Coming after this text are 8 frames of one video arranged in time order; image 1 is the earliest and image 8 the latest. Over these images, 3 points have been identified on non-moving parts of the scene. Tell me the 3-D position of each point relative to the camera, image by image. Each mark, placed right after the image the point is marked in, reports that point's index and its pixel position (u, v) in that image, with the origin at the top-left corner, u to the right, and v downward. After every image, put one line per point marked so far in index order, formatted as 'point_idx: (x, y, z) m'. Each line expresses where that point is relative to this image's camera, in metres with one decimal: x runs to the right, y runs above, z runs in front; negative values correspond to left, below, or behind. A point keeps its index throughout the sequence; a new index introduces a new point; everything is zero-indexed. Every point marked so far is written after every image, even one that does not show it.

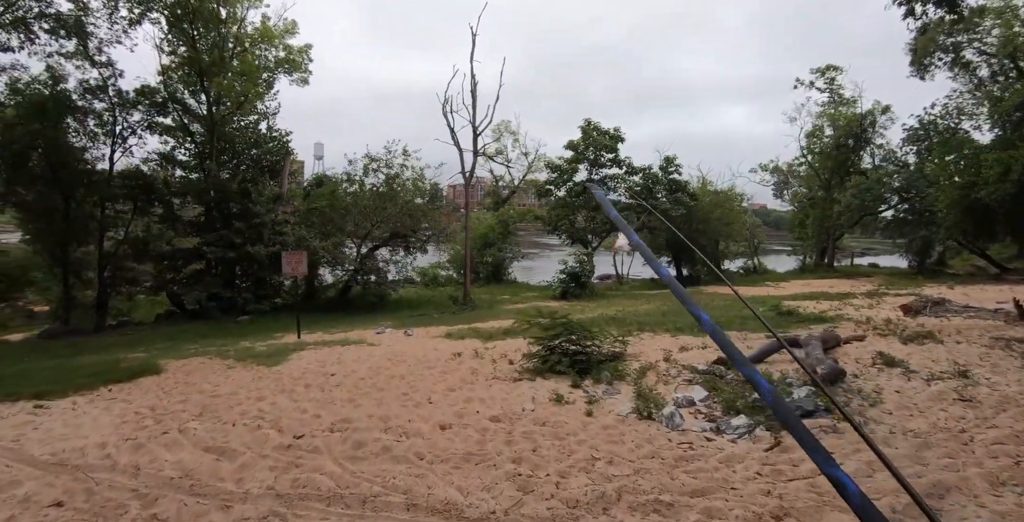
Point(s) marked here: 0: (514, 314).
0: (+0.1, -1.3, +15.0) m
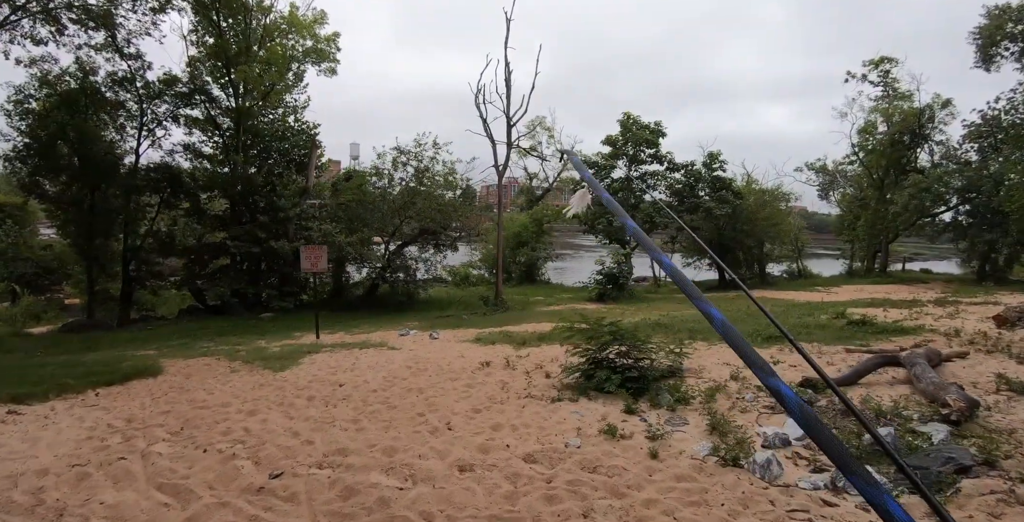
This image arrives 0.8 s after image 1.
0: (+0.9, -1.3, +14.0) m
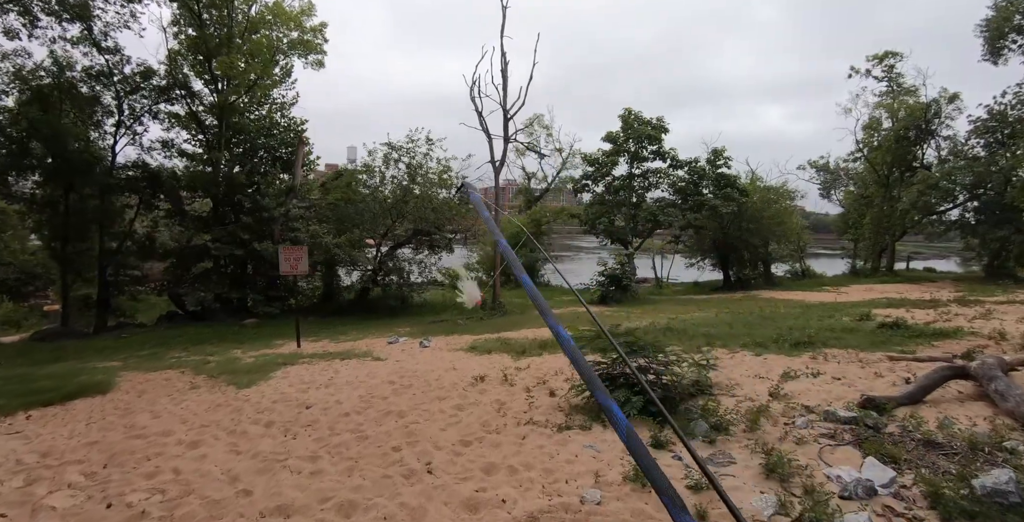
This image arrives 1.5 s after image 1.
0: (+0.8, -1.3, +13.1) m
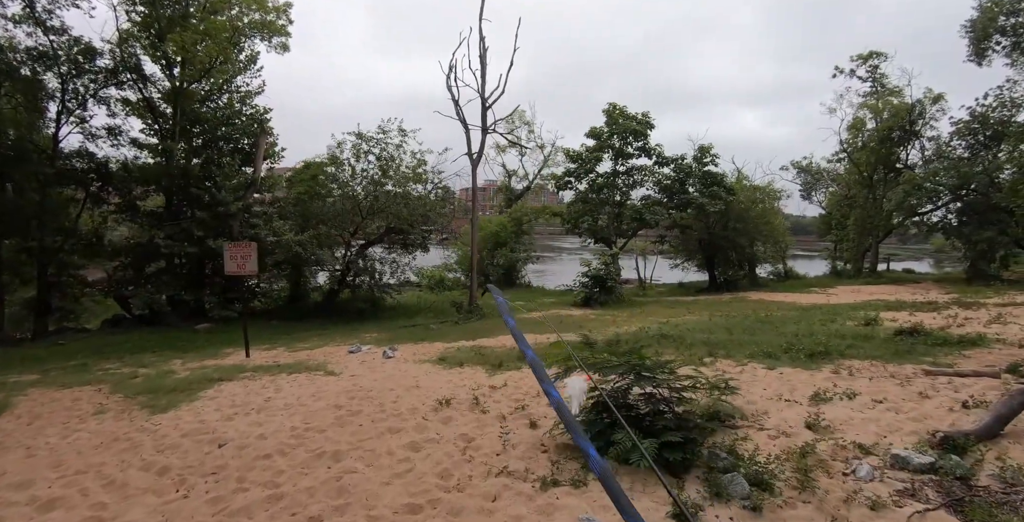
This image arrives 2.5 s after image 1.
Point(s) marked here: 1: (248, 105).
0: (+0.4, -1.3, +12.1) m
1: (-7.7, +4.6, +17.3) m
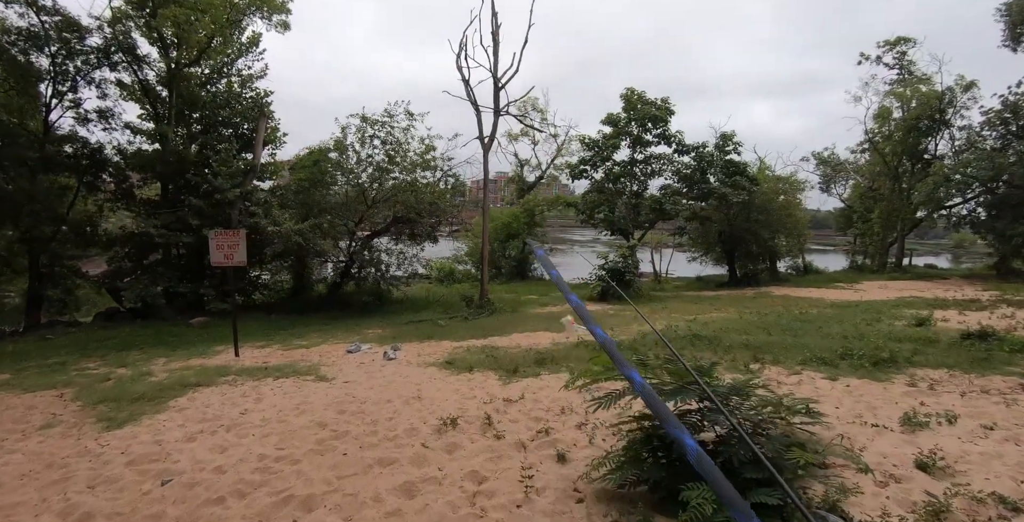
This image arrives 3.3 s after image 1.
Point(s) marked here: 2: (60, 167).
0: (+0.6, -1.2, +11.2) m
1: (-7.3, +4.8, +16.5) m
2: (-10.9, +2.3, +14.2) m
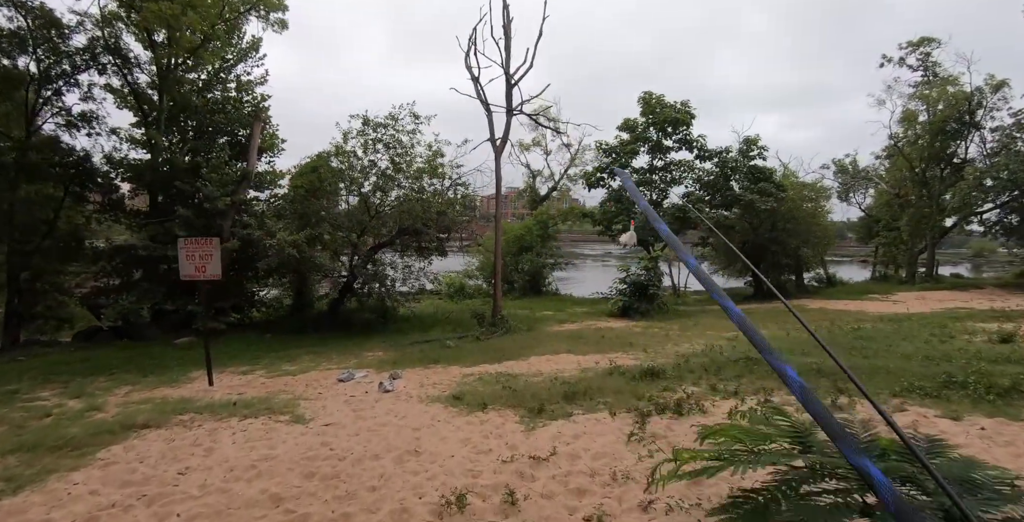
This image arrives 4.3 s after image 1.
0: (+0.9, -1.4, +10.0) m
1: (-7.0, +4.4, +15.6) m
2: (-10.6, +1.9, +13.3) m
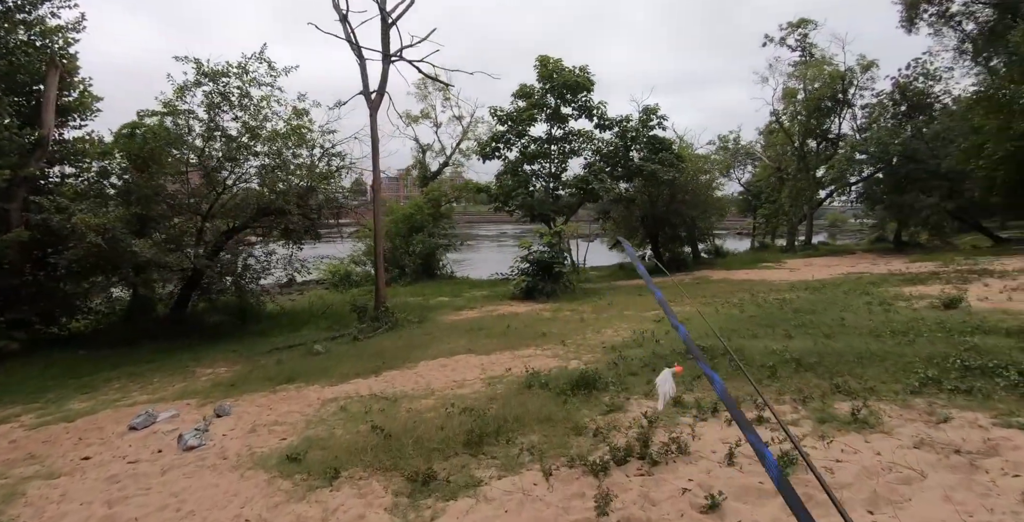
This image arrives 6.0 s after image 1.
0: (-0.6, -1.0, +8.2) m
1: (-9.6, +4.5, +12.1) m
2: (-12.6, +1.8, +9.3) m
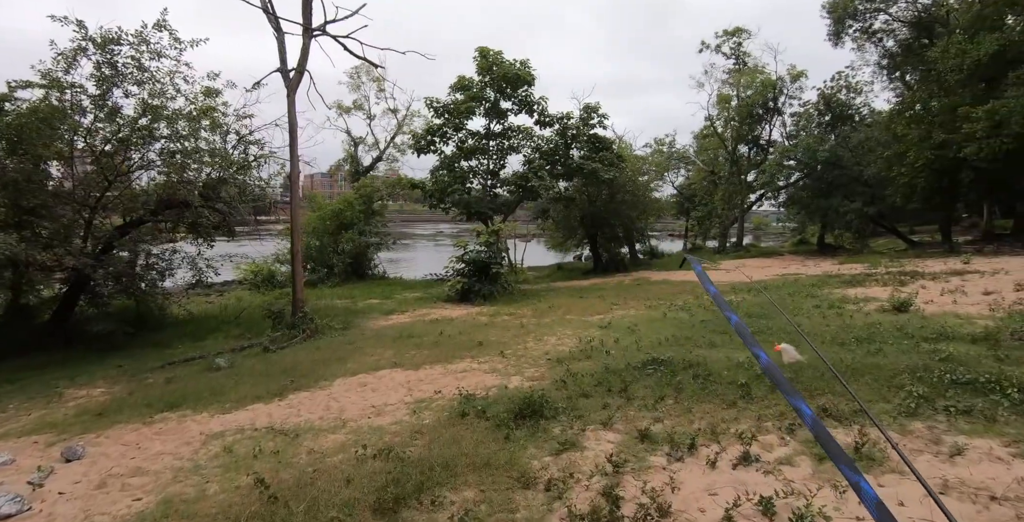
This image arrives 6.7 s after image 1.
0: (-1.4, -1.0, +7.3) m
1: (-10.8, +4.6, +10.3) m
2: (-13.5, +1.8, +7.2) m
